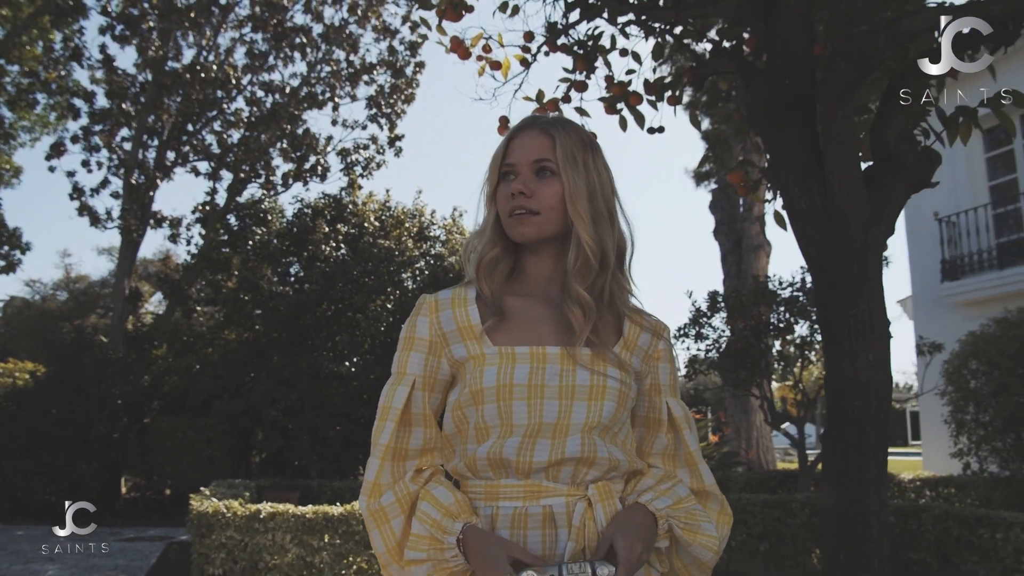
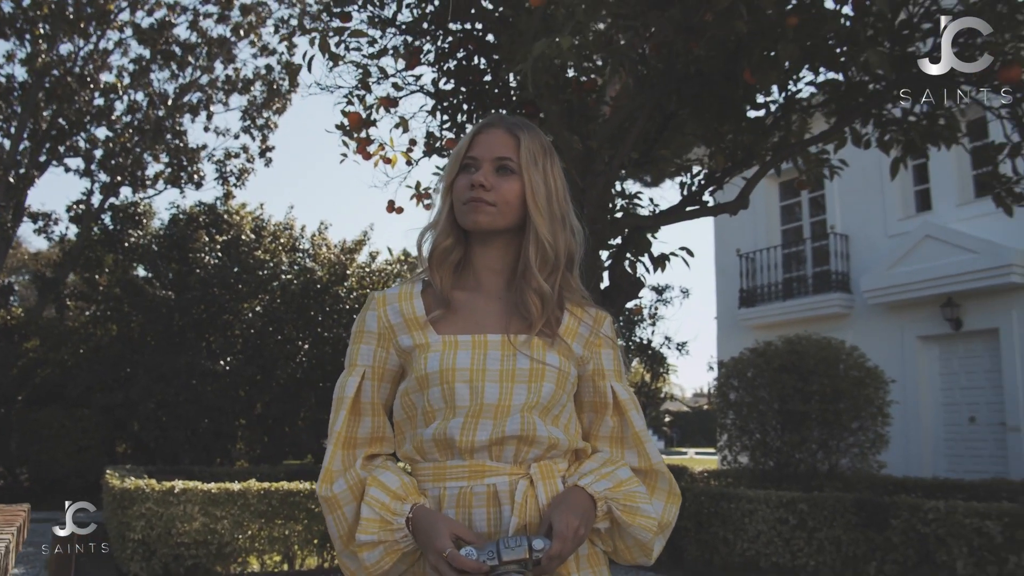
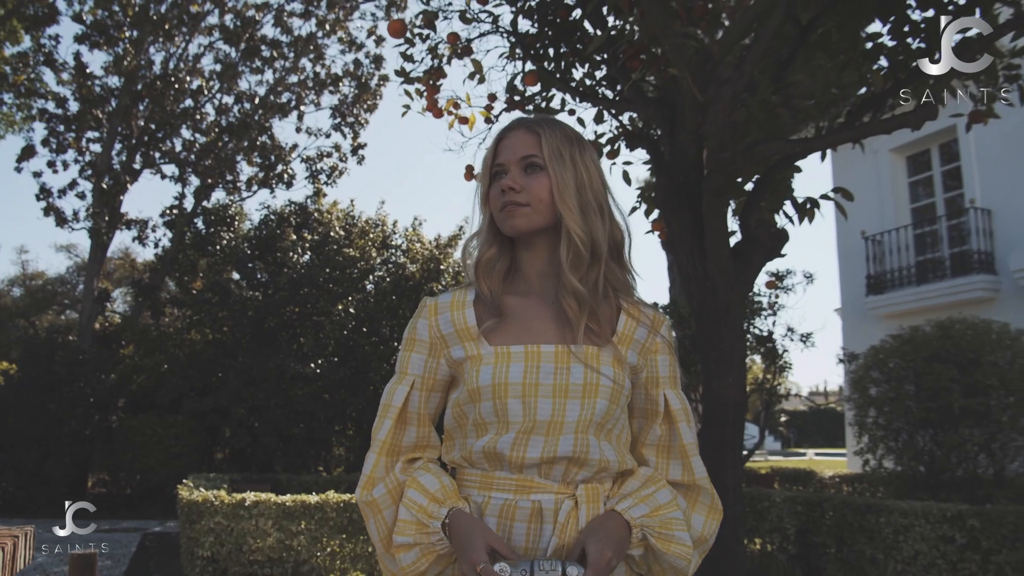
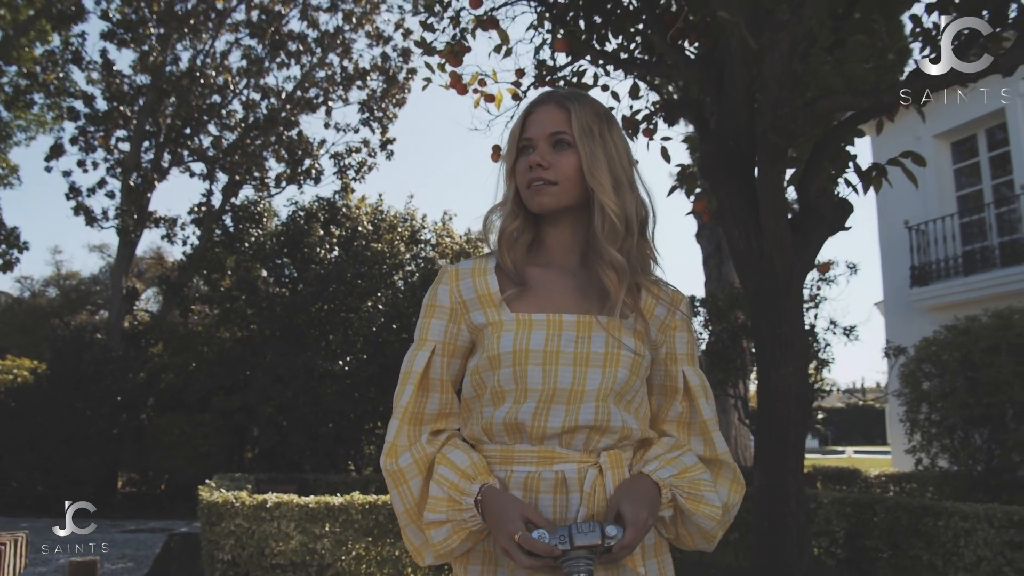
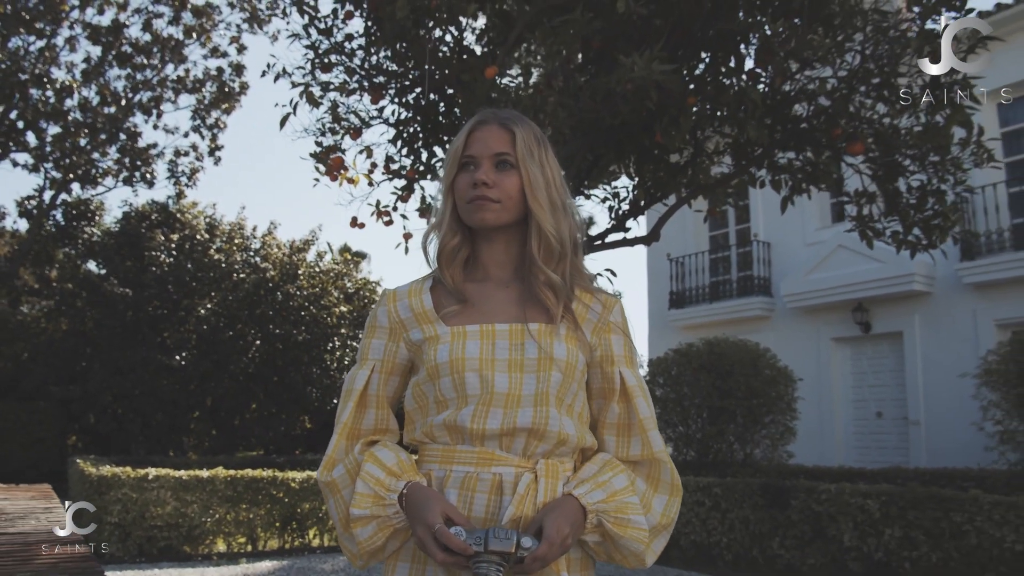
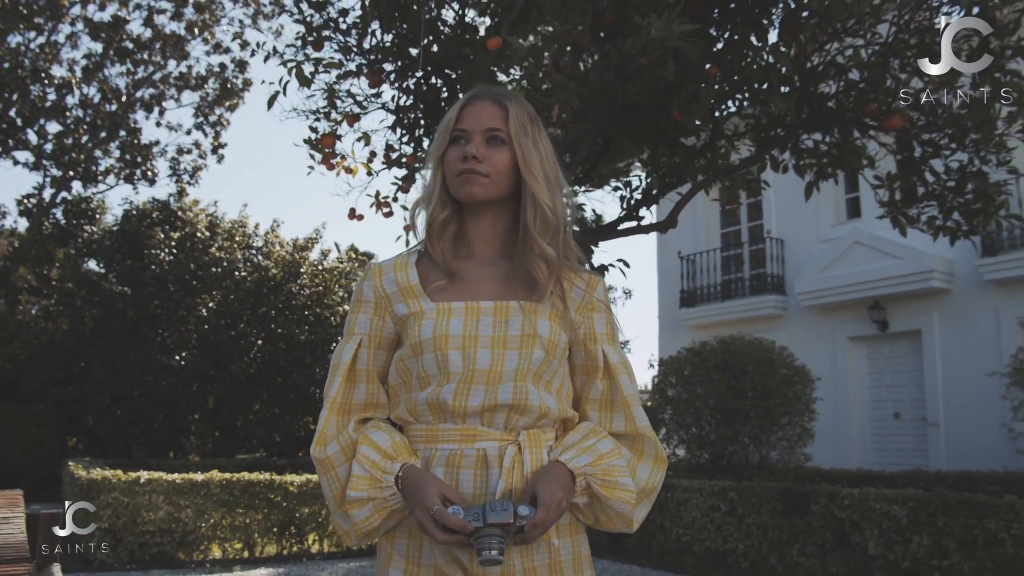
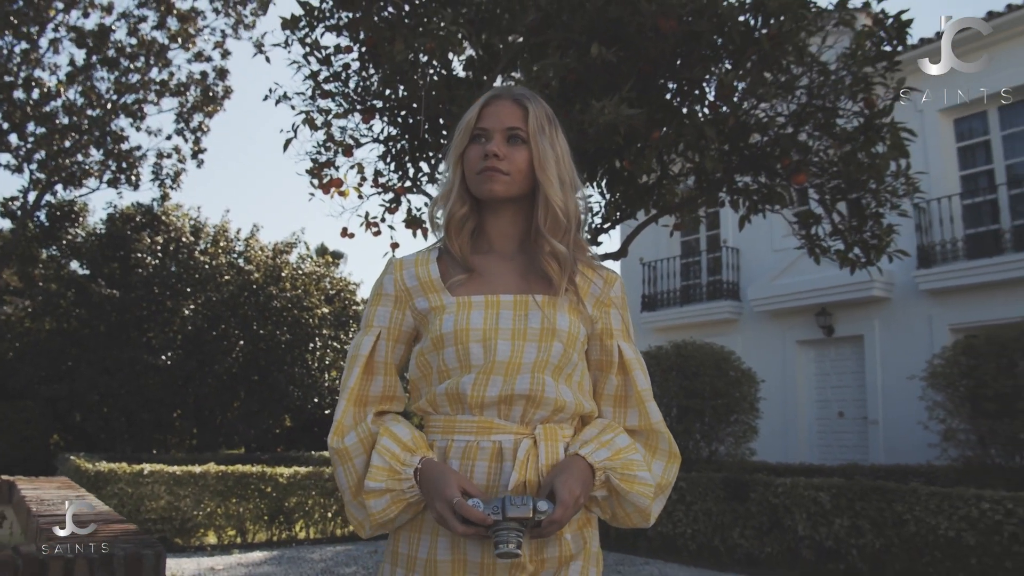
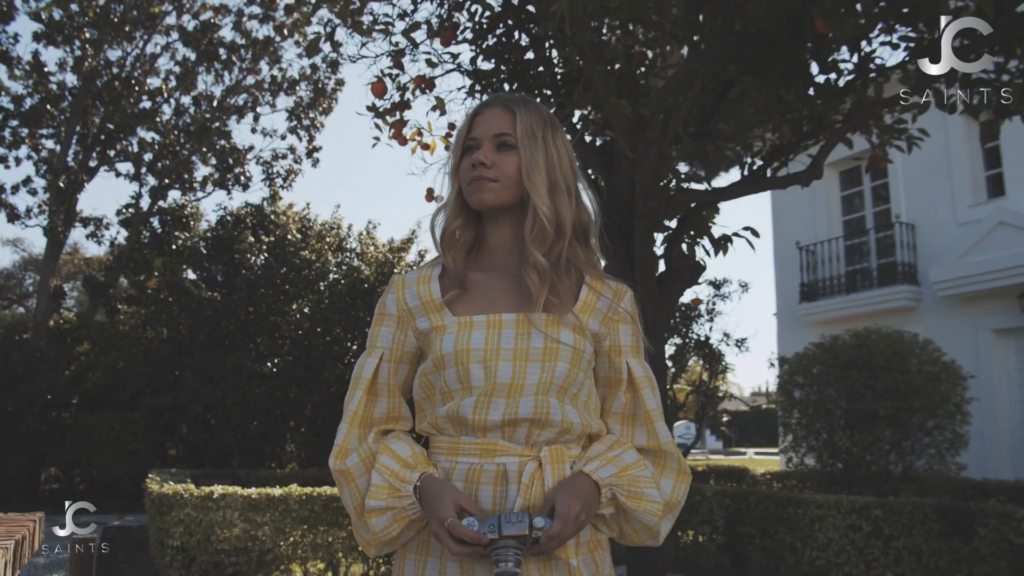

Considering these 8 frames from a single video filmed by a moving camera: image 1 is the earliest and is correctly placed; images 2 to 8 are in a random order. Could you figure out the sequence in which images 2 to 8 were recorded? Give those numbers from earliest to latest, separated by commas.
4, 3, 8, 2, 6, 5, 7
